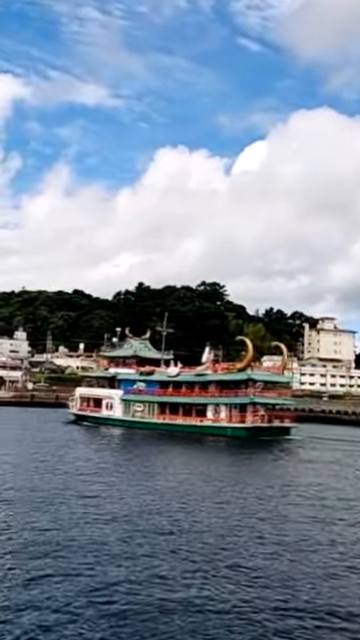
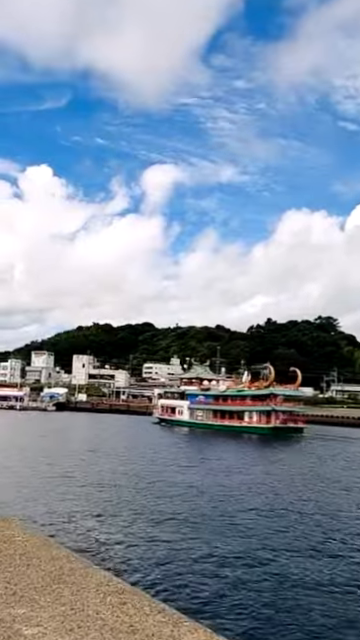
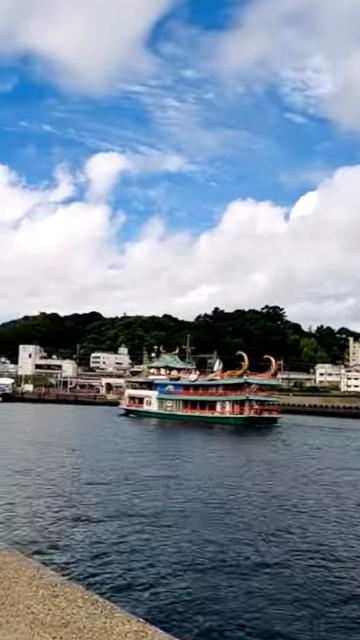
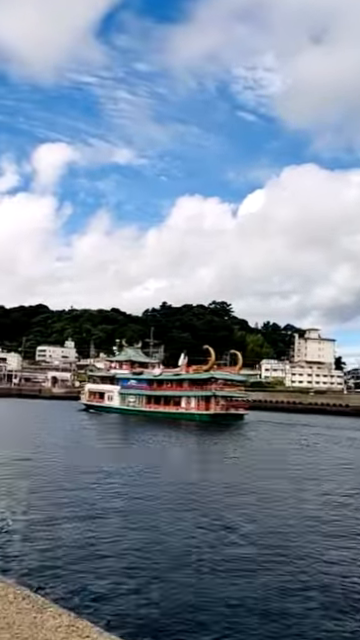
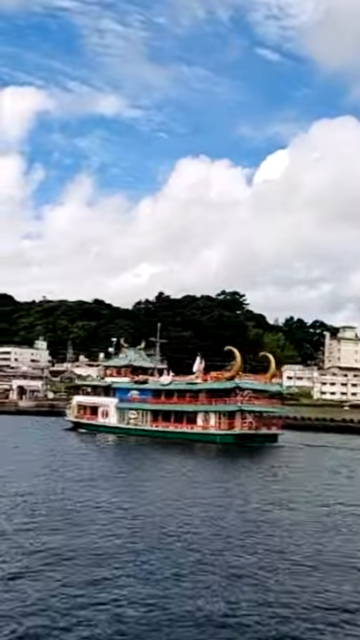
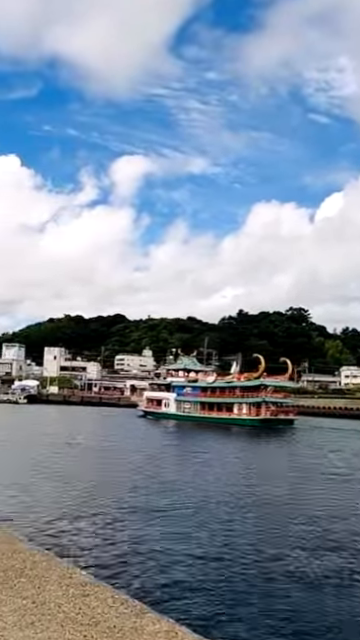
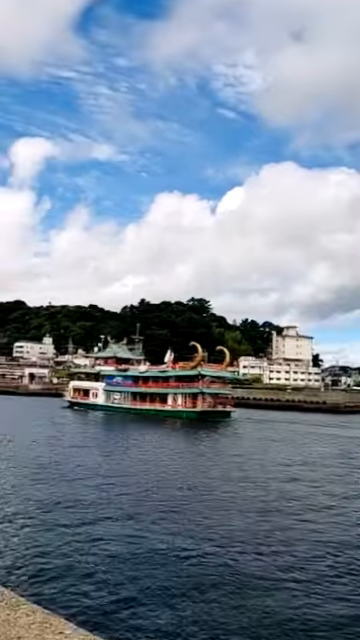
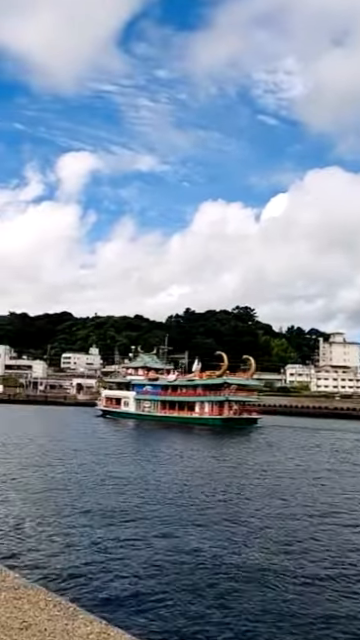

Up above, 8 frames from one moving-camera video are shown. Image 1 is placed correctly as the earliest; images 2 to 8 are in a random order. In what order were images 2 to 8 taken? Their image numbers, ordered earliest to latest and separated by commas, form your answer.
5, 7, 4, 8, 3, 6, 2
